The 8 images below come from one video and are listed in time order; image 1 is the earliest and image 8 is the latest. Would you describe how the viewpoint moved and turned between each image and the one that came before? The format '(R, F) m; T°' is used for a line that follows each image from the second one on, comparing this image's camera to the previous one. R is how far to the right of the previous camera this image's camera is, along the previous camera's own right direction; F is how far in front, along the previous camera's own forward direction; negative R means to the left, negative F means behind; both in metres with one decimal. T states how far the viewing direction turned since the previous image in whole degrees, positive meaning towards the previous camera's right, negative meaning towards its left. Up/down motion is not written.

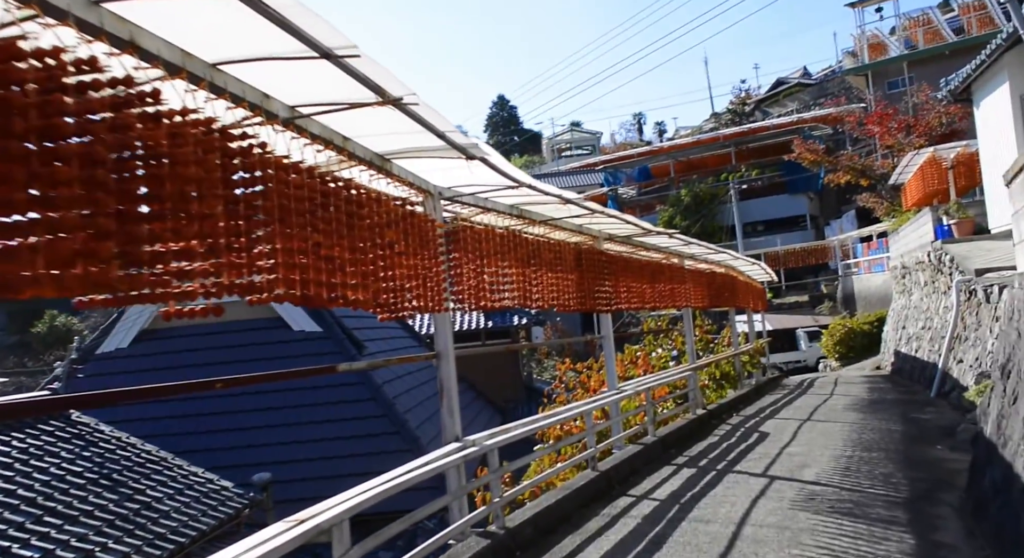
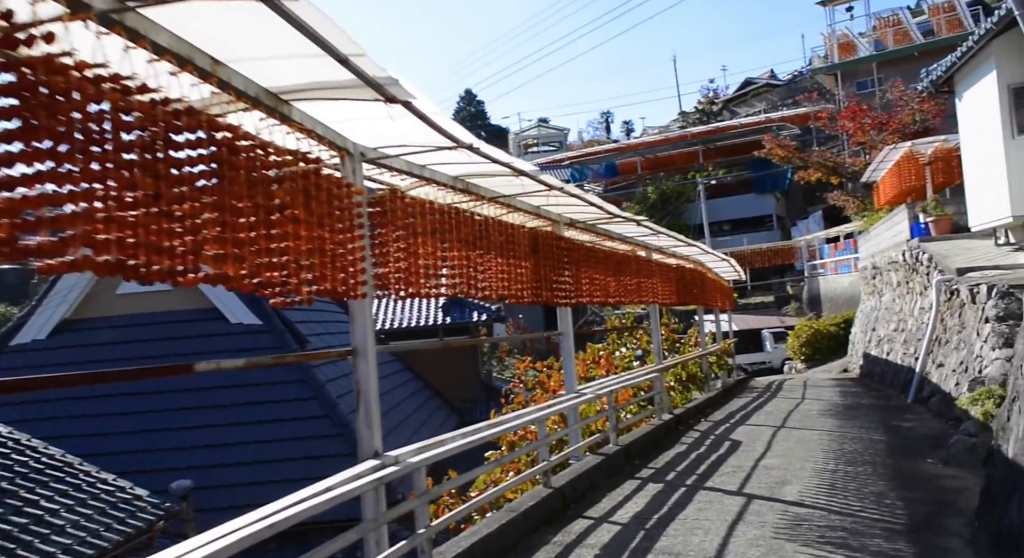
(+0.2, +0.9) m; +3°
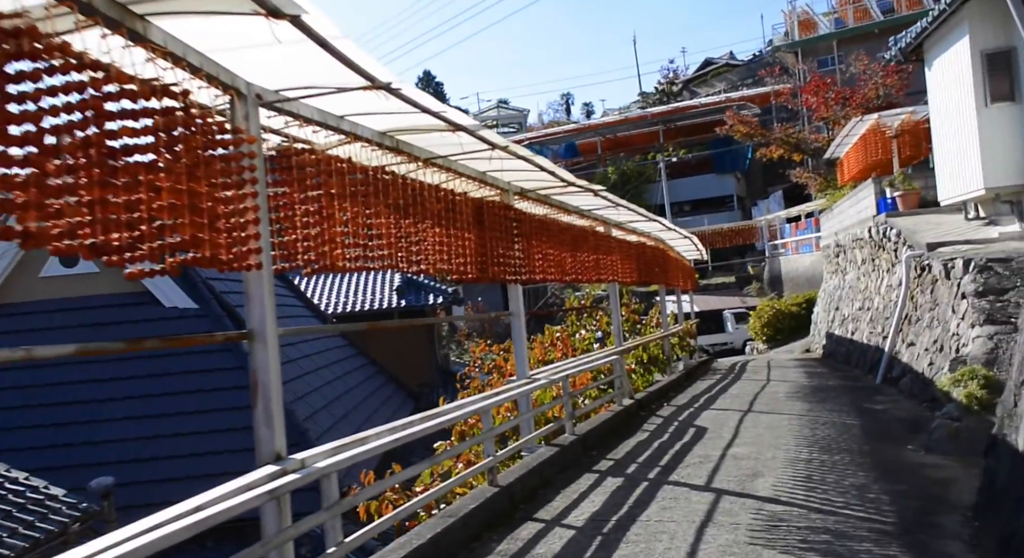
(+0.1, +0.7) m; +3°
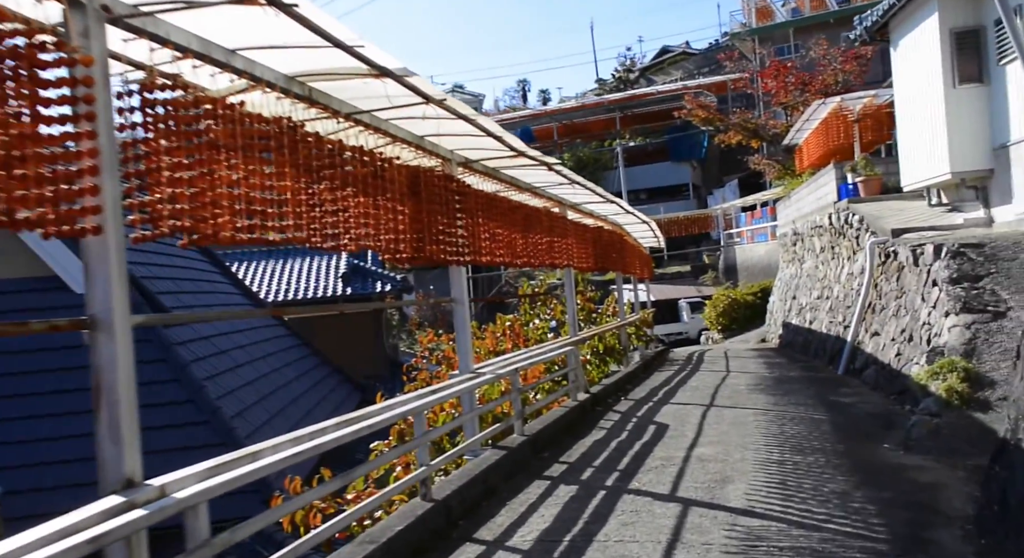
(+0.1, +0.7) m; +3°
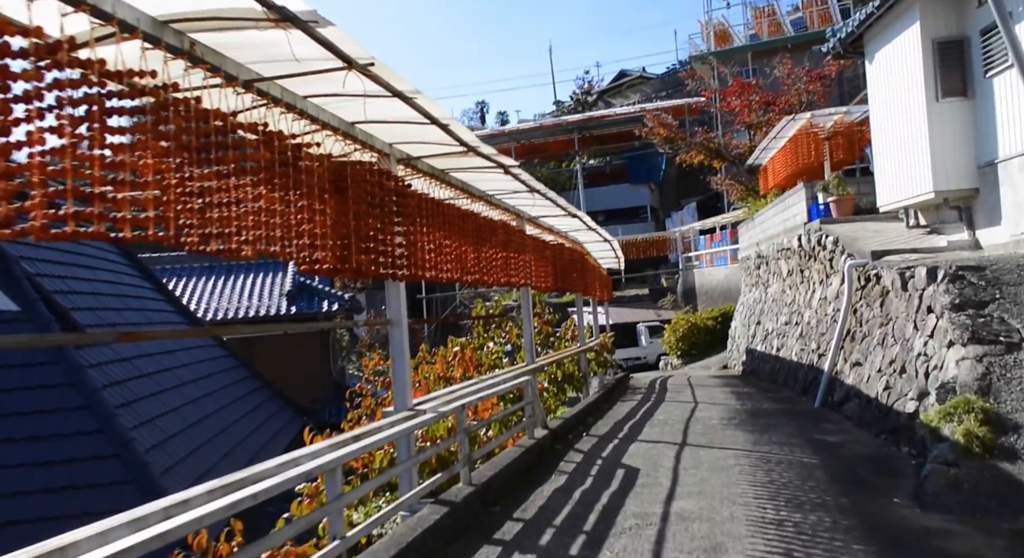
(0.0, +0.9) m; +3°
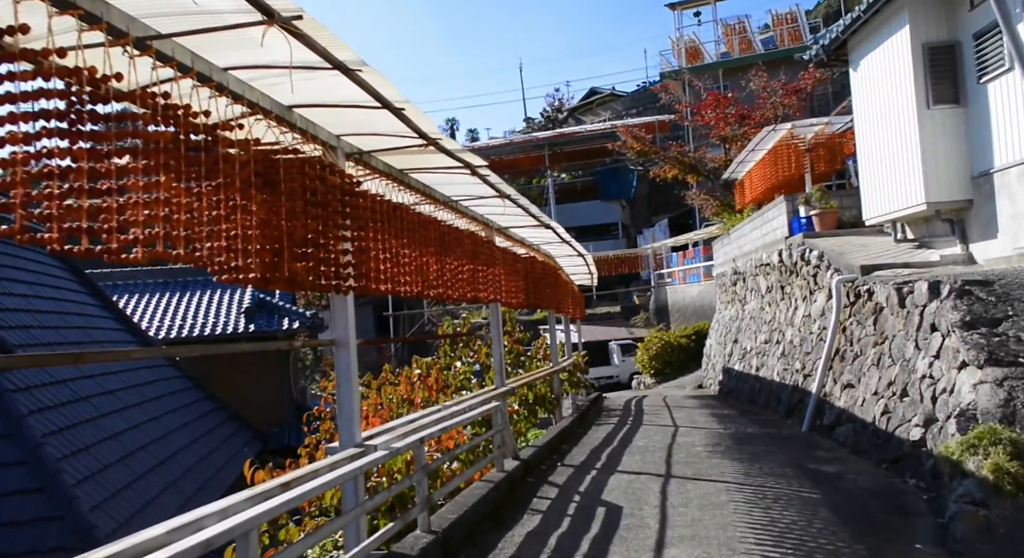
(0.0, +0.7) m; +2°
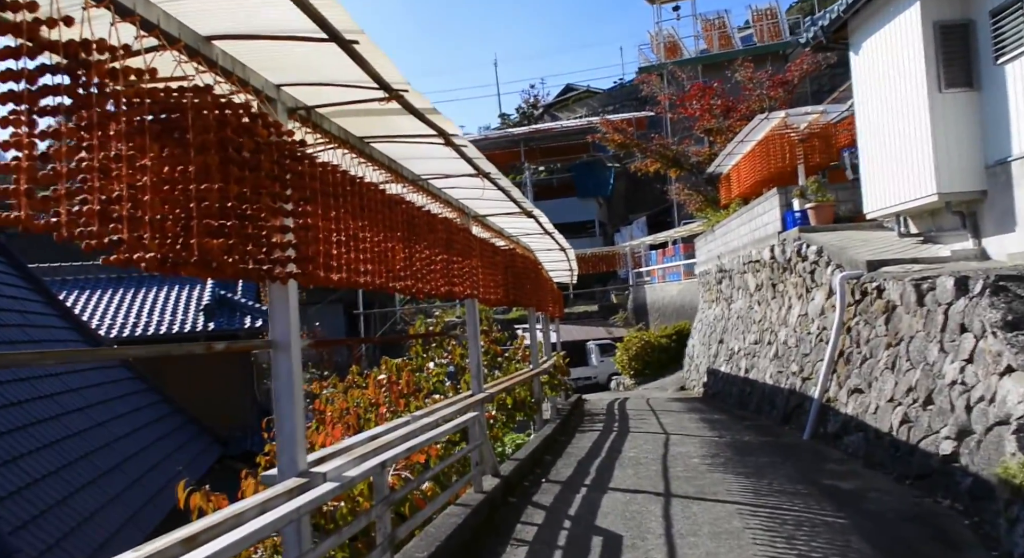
(0.0, +0.8) m; +2°
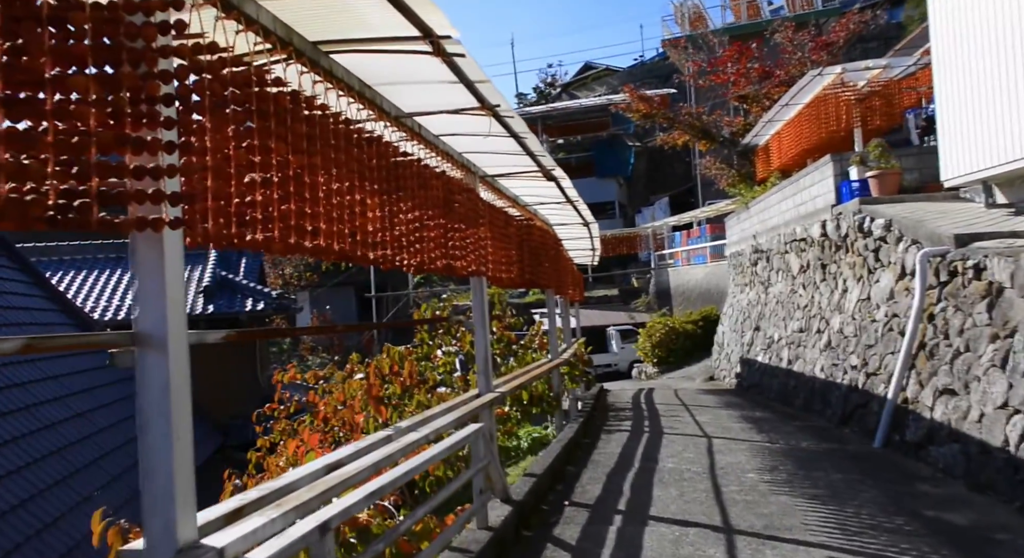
(0.0, +1.3) m; -1°
